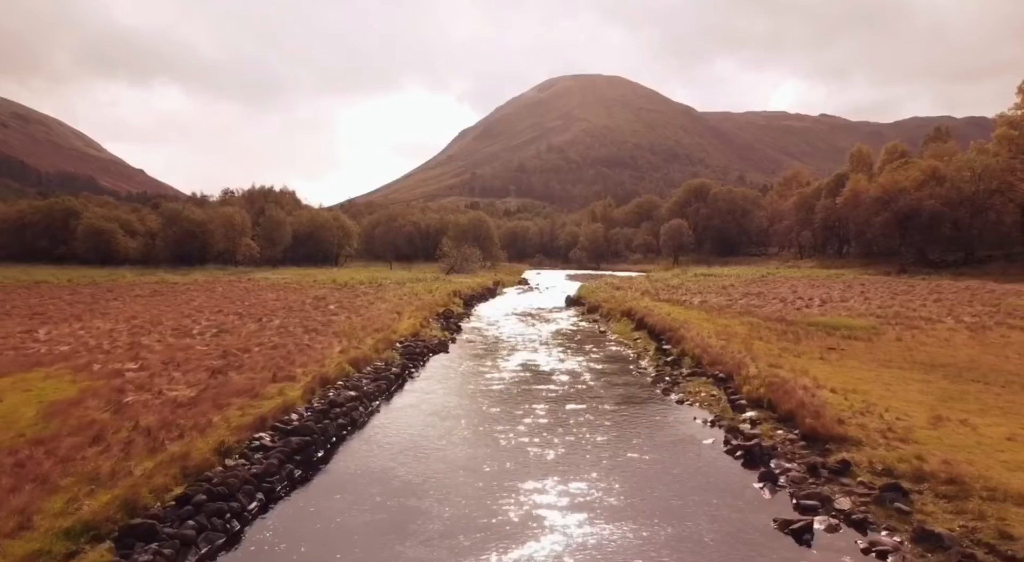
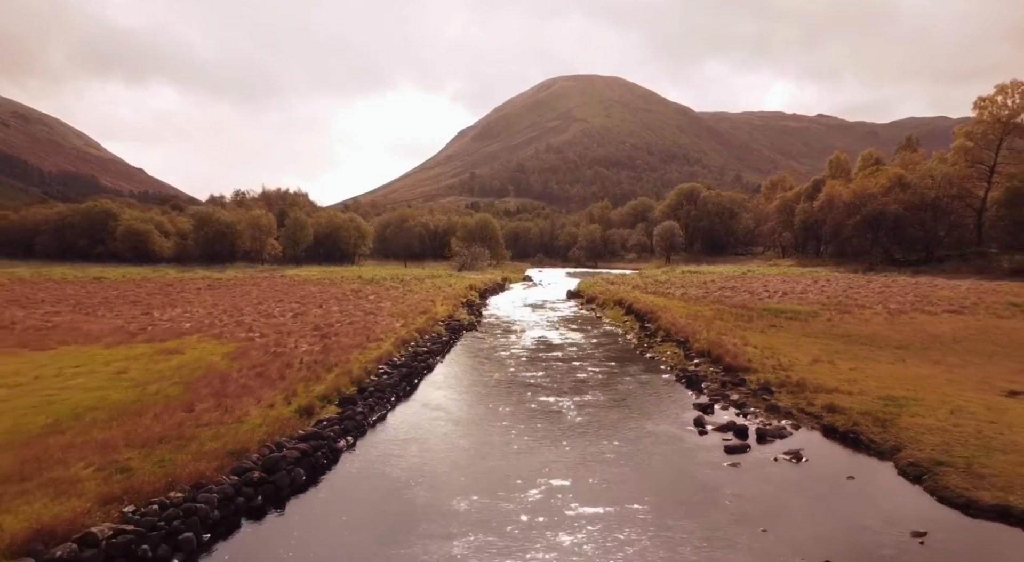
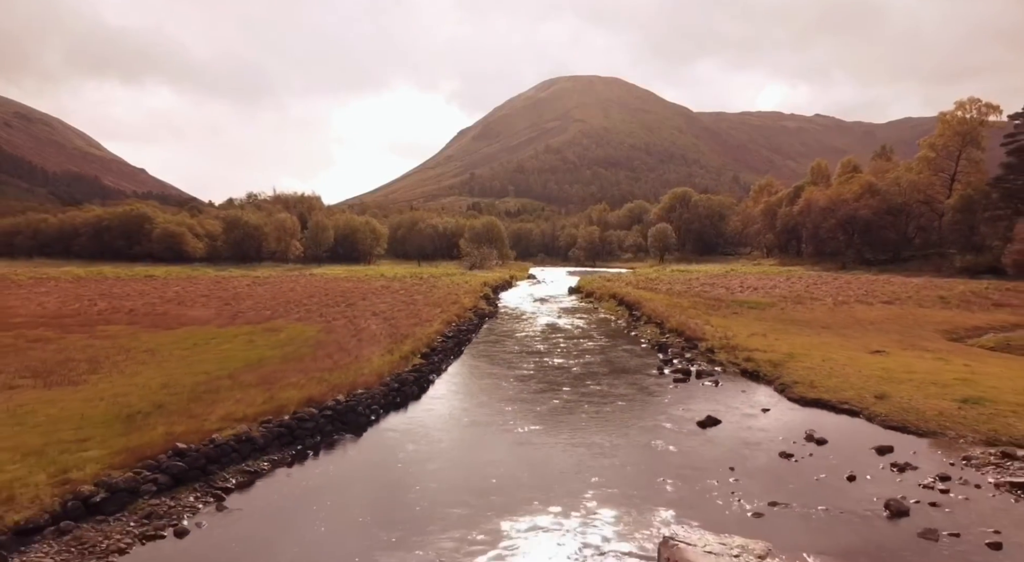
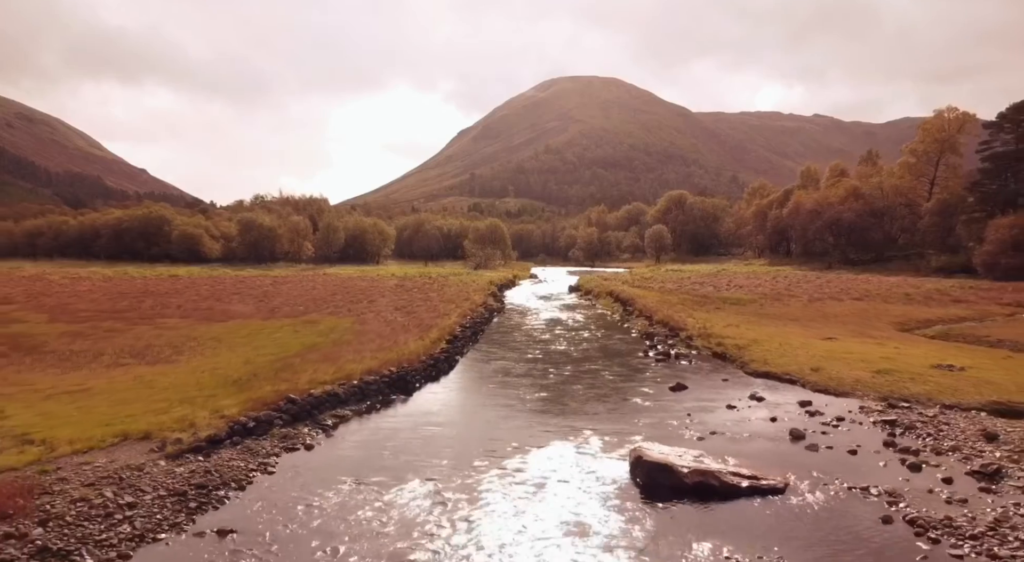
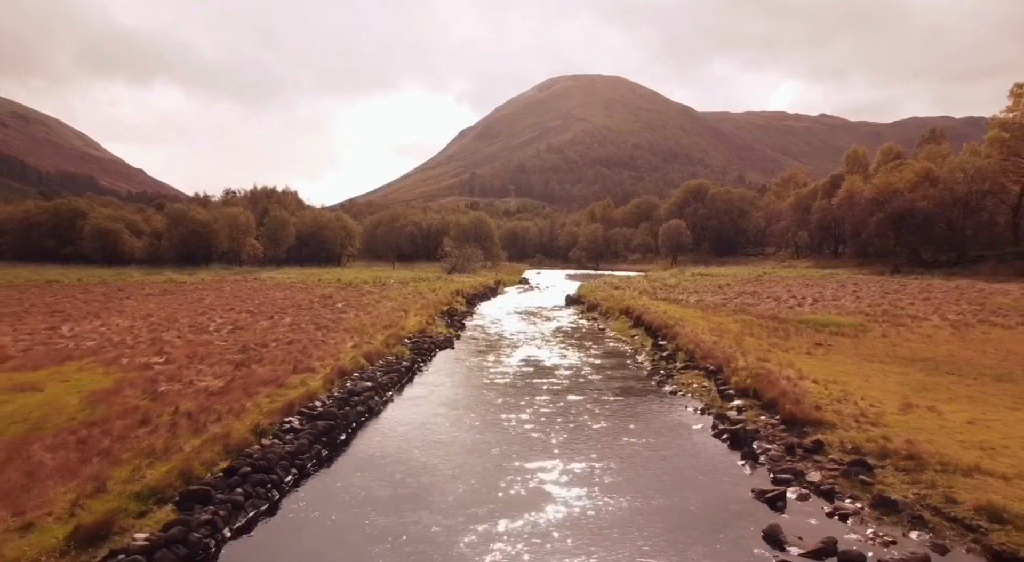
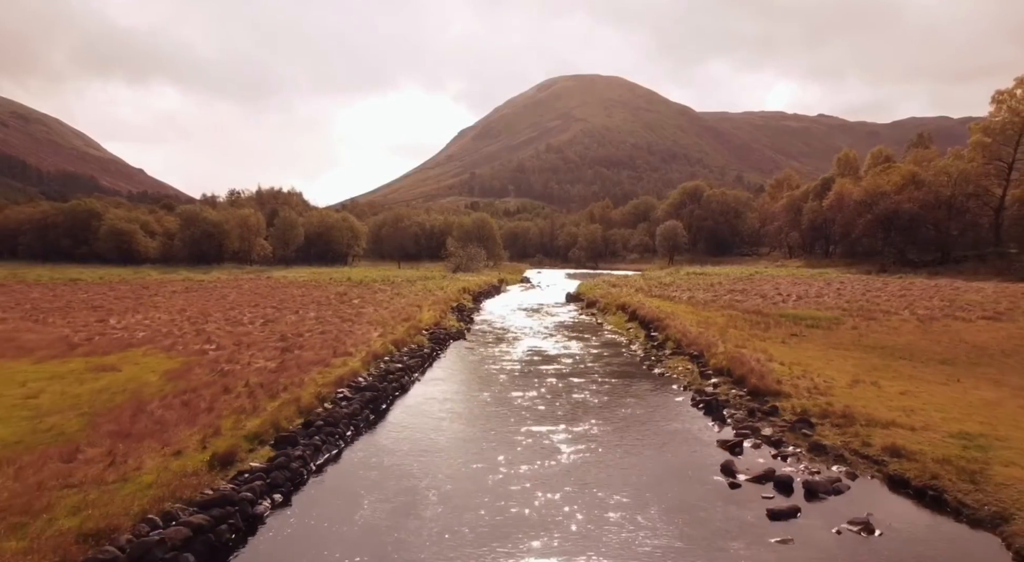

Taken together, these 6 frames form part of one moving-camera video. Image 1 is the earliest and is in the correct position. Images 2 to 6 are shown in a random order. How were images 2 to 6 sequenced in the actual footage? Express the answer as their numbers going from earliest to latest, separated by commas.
5, 6, 2, 3, 4
